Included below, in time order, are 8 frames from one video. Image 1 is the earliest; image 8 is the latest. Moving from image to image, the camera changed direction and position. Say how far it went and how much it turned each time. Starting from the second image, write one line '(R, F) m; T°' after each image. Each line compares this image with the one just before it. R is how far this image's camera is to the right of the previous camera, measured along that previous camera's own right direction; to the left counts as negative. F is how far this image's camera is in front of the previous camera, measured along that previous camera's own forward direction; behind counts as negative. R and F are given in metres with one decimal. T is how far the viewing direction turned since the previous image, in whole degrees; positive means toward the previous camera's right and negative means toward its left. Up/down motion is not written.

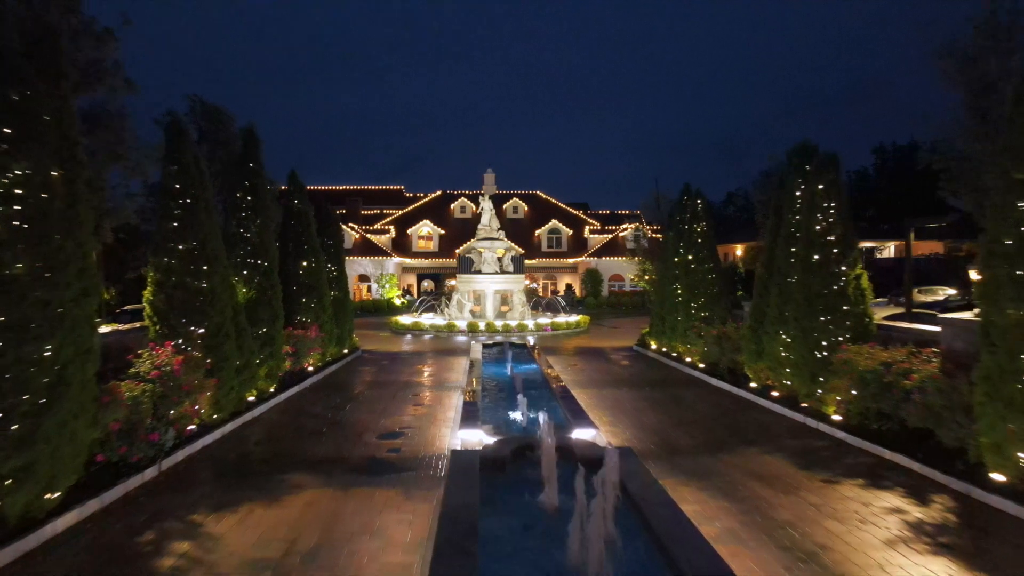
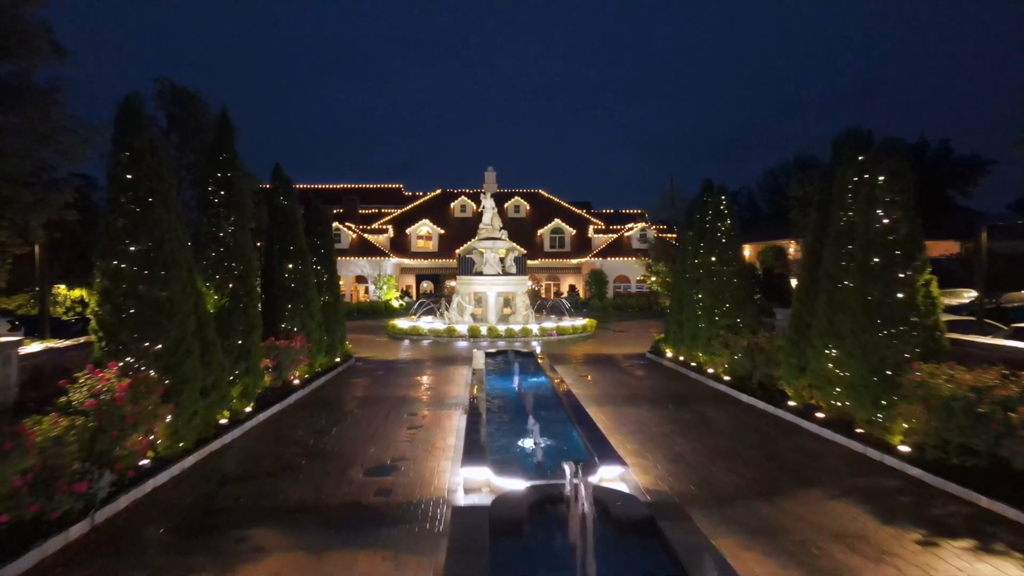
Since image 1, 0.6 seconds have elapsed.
(-0.1, +1.5) m; 0°
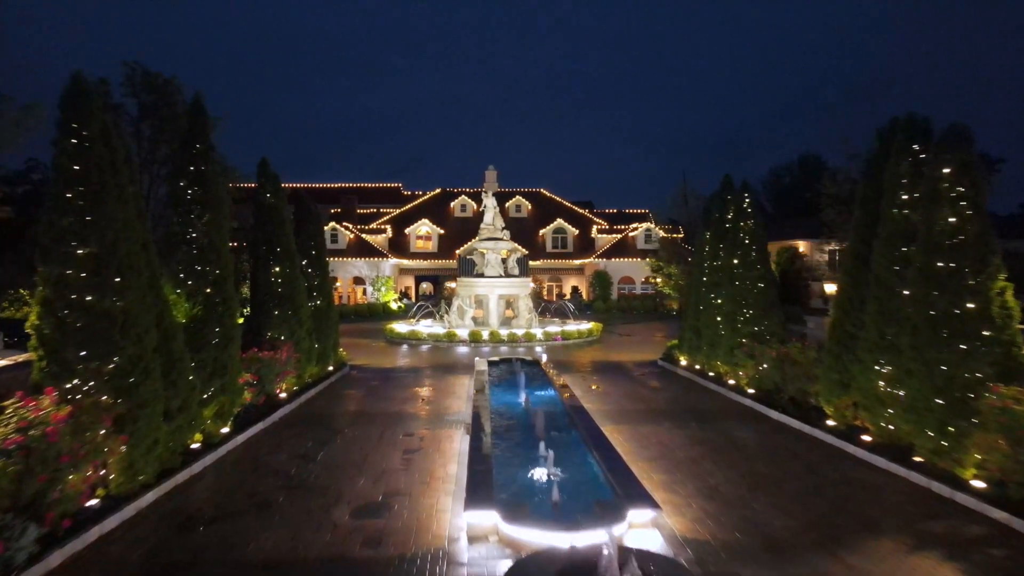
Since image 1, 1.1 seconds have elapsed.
(-0.1, +1.2) m; 0°
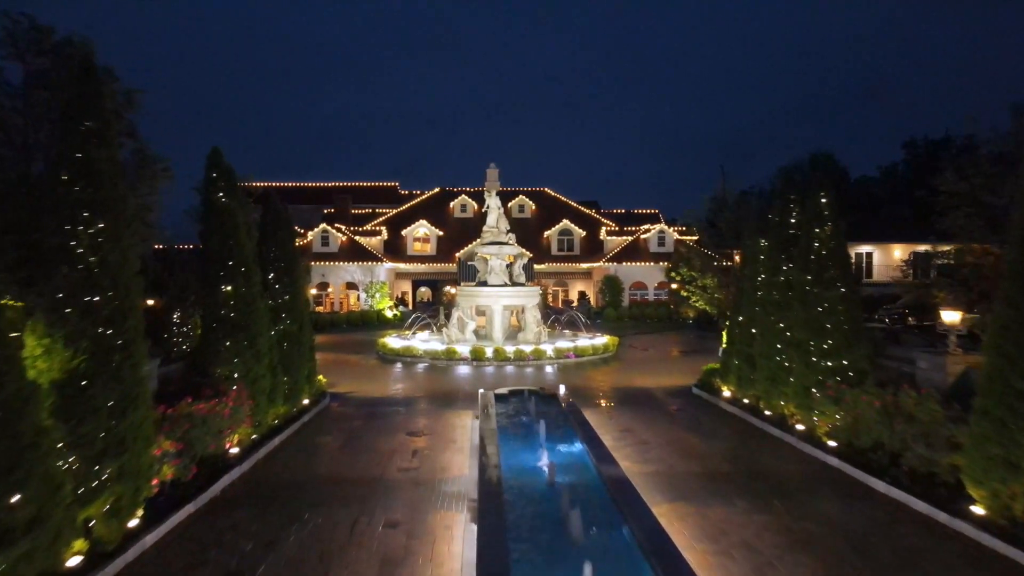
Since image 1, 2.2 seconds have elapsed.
(-0.2, +3.1) m; 0°
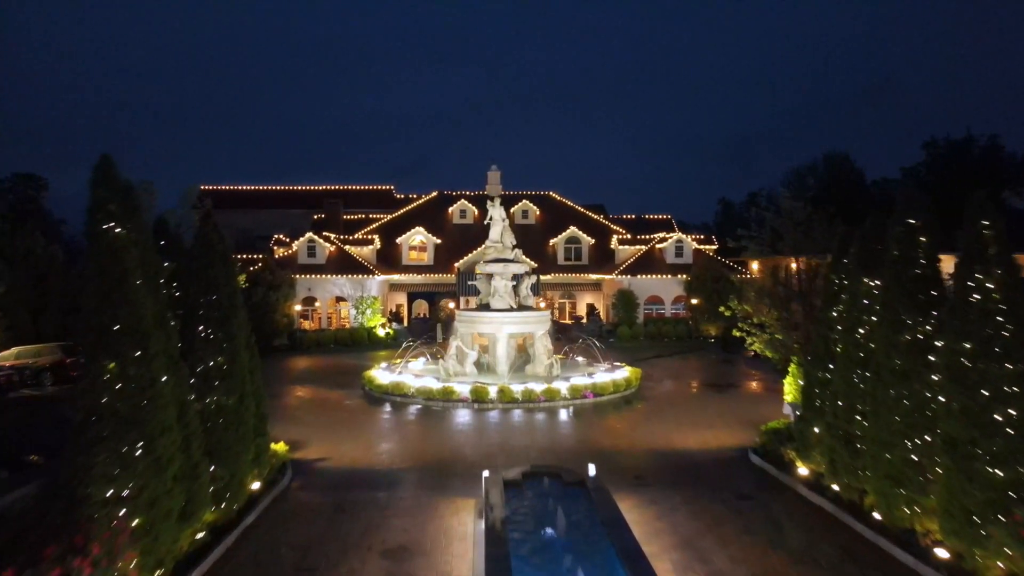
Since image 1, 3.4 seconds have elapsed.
(-0.2, +3.7) m; 0°
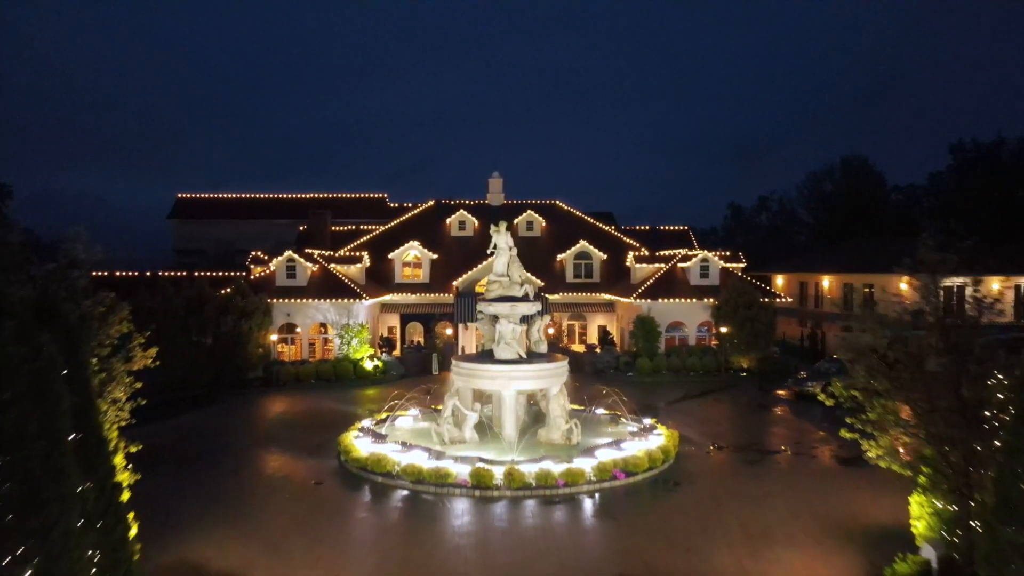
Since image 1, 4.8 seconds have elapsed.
(-0.3, +4.4) m; 0°
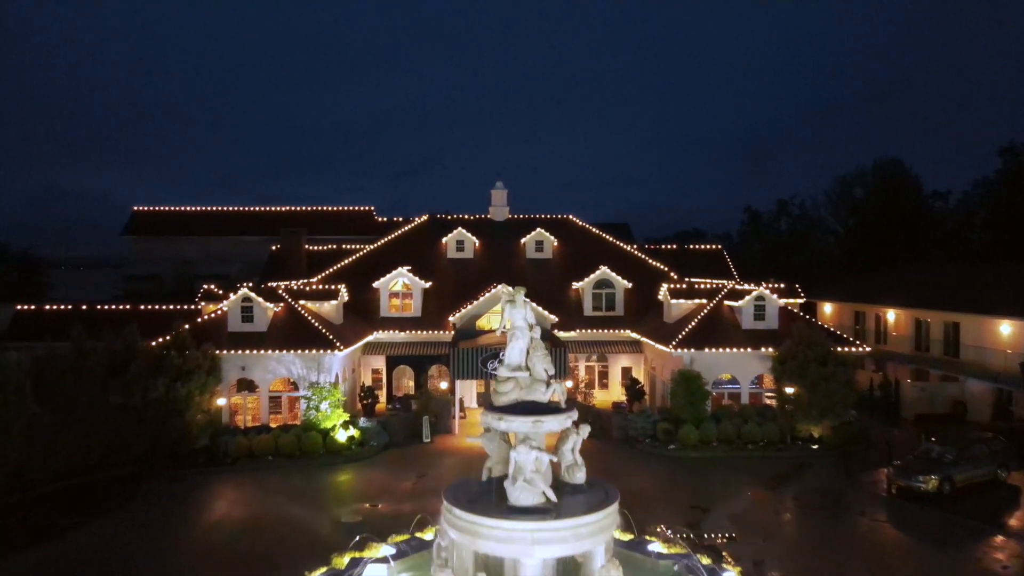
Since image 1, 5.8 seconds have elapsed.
(-0.4, +6.9) m; 0°
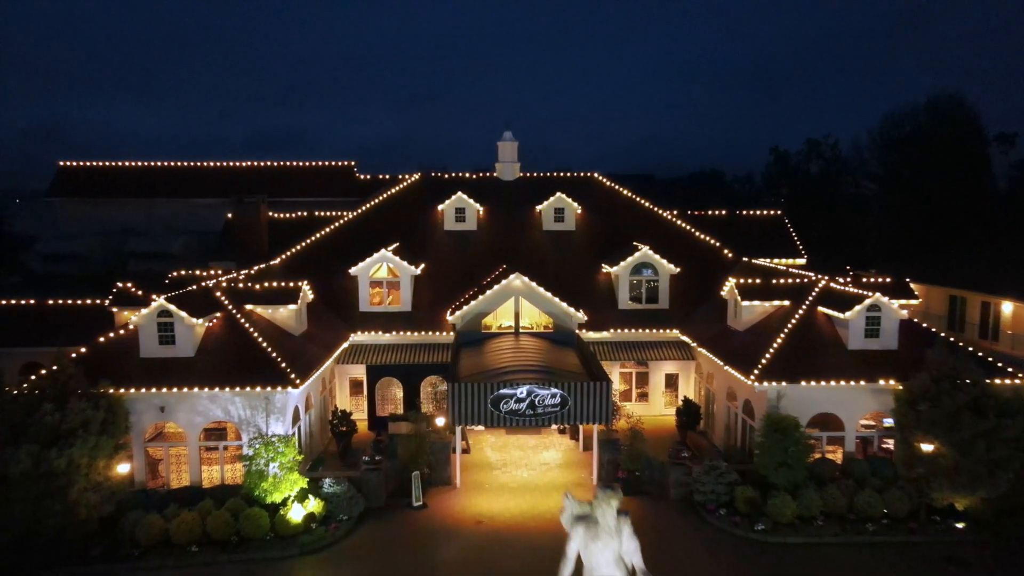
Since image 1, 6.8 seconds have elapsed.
(-0.6, +8.1) m; 0°
